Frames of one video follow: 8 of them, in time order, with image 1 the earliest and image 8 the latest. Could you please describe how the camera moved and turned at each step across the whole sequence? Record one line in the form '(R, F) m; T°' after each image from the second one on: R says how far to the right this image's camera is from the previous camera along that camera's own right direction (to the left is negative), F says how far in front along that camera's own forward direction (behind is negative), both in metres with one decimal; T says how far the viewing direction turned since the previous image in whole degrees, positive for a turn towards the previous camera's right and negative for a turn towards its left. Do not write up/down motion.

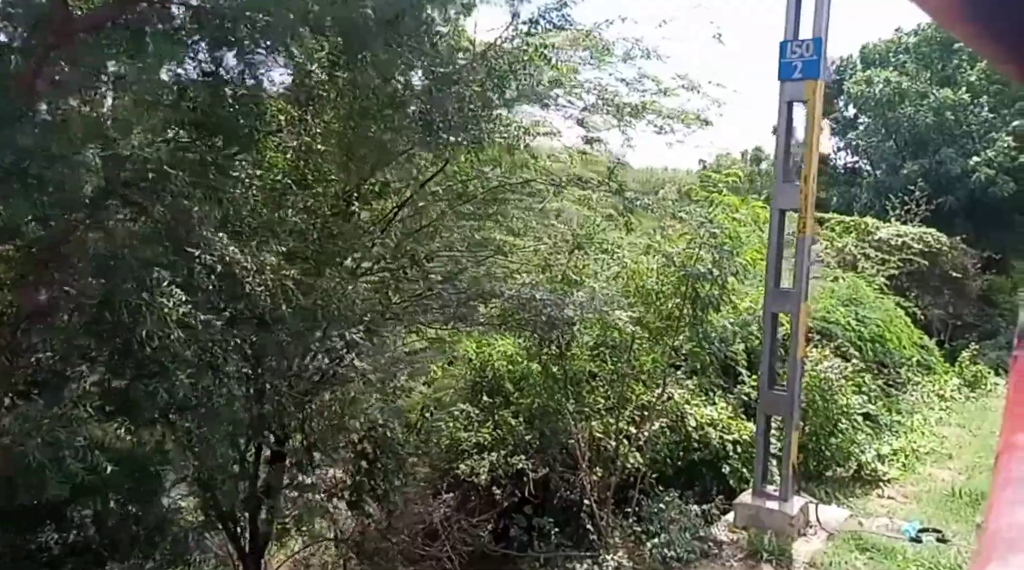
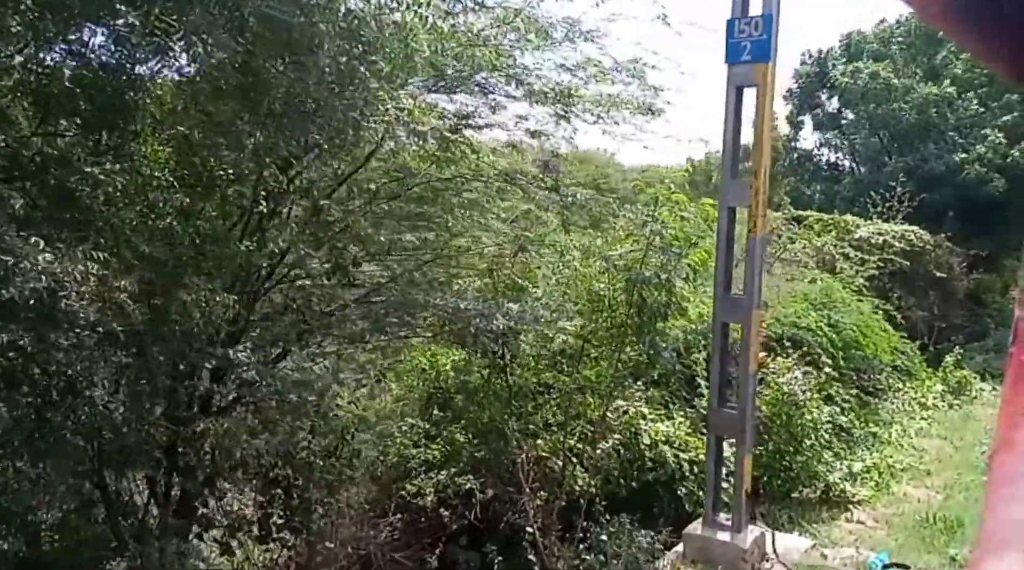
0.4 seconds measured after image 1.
(+0.3, +0.4) m; 0°
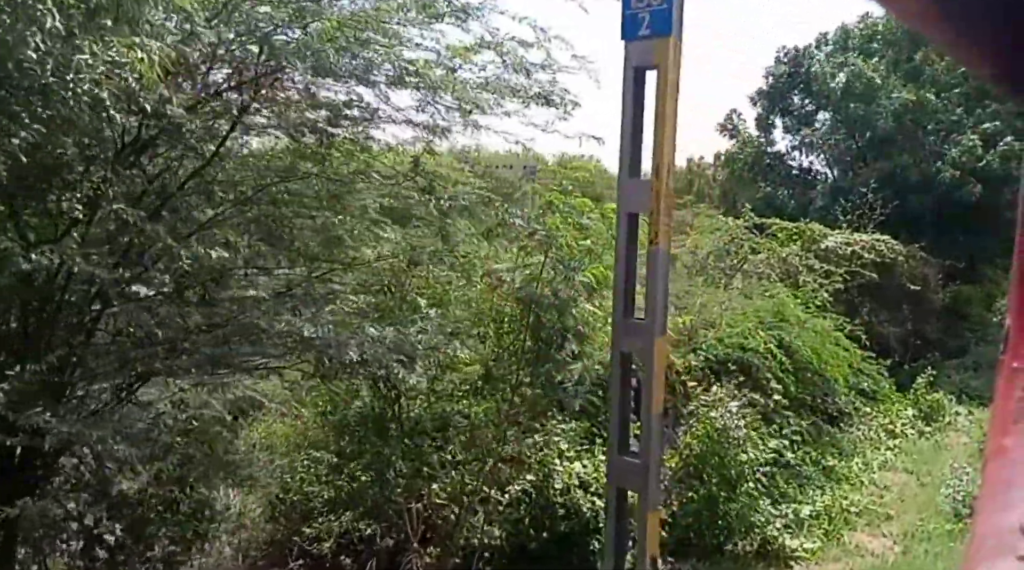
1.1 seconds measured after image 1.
(+0.4, +0.7) m; 0°
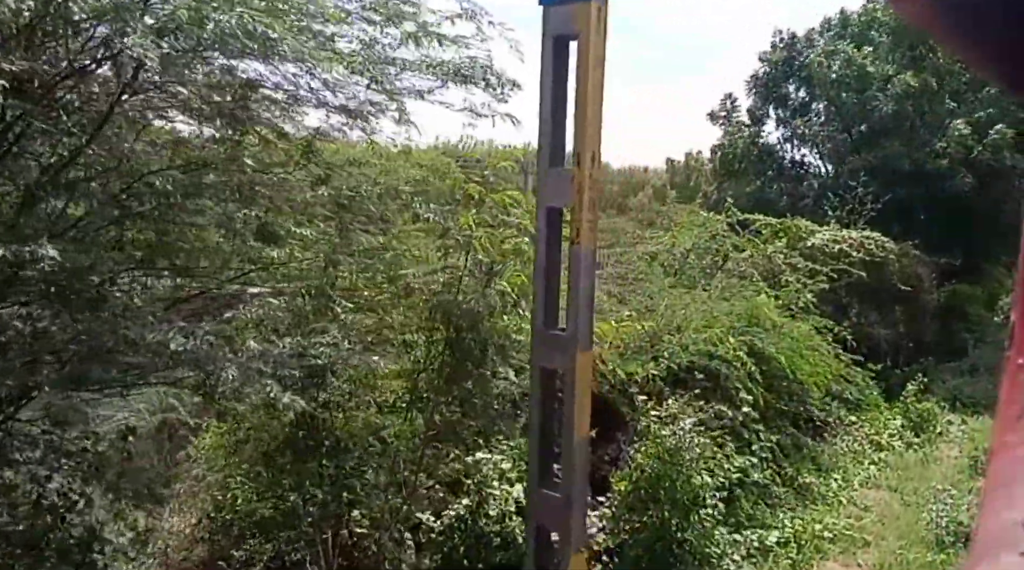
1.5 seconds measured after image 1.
(+0.3, +0.4) m; 0°
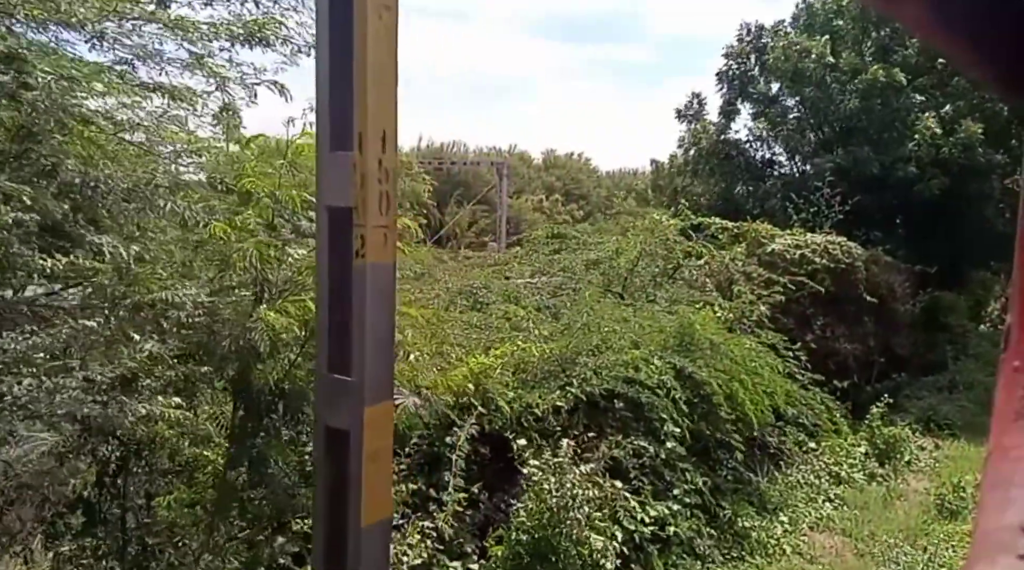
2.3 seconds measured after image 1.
(+0.5, +0.7) m; 0°
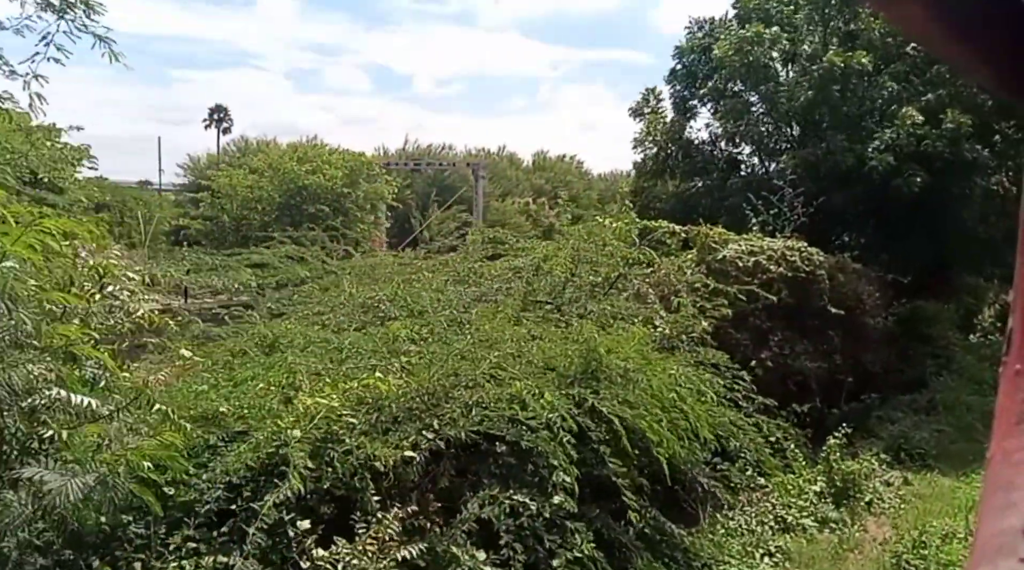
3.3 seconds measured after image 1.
(+0.5, +0.8) m; 0°
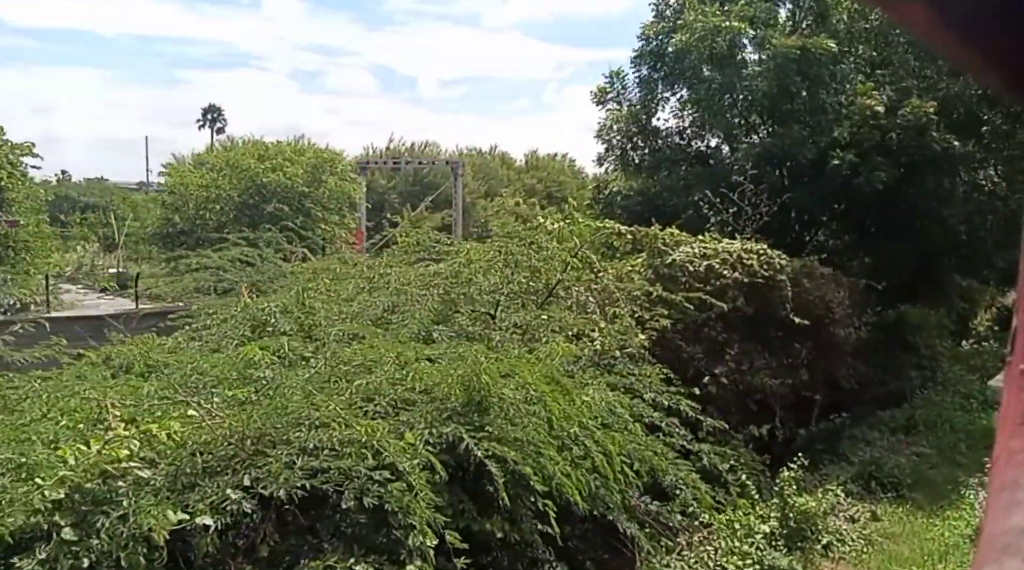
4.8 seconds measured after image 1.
(+0.5, +0.7) m; 0°
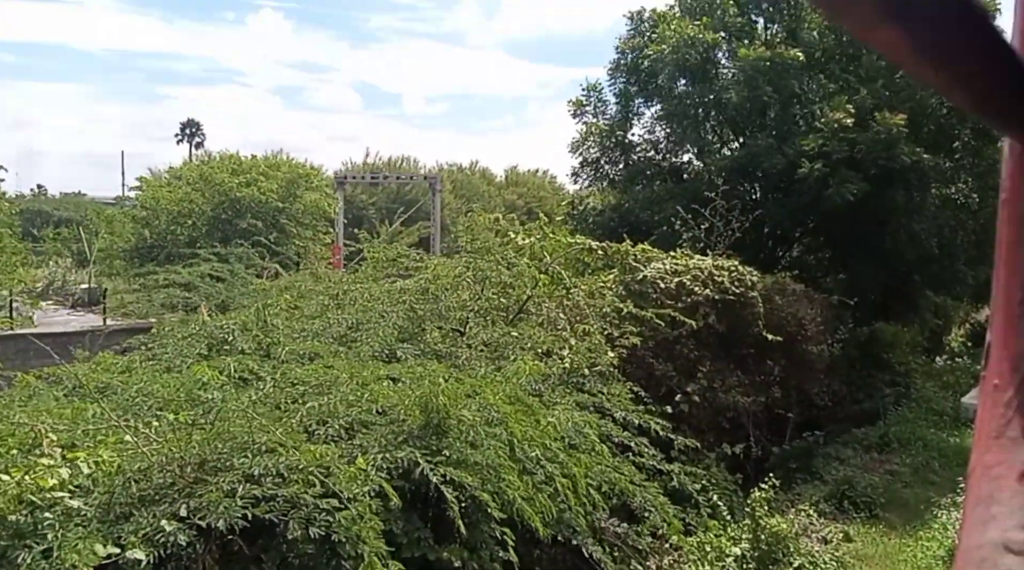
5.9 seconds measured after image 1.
(+0.1, +0.1) m; +1°
